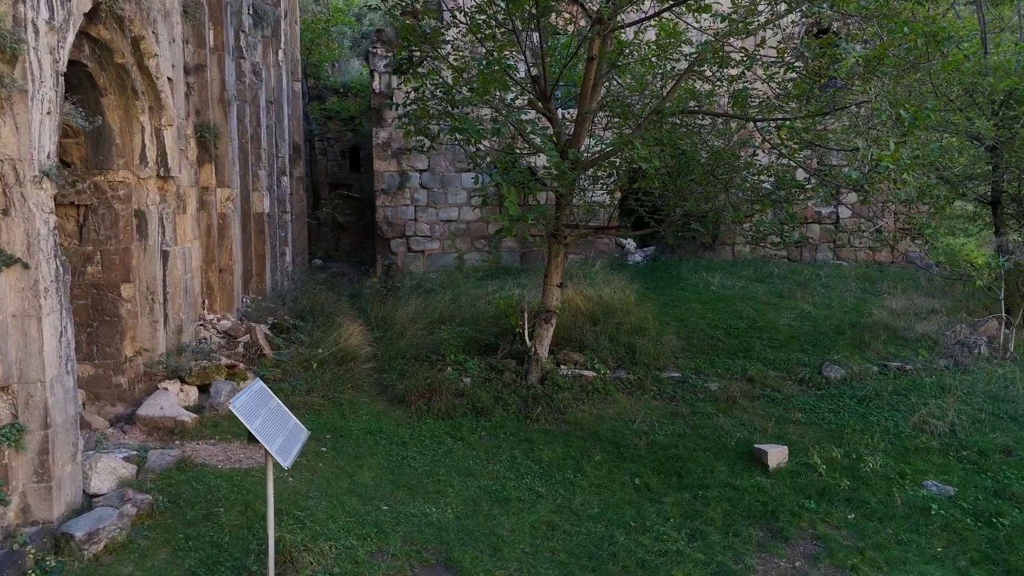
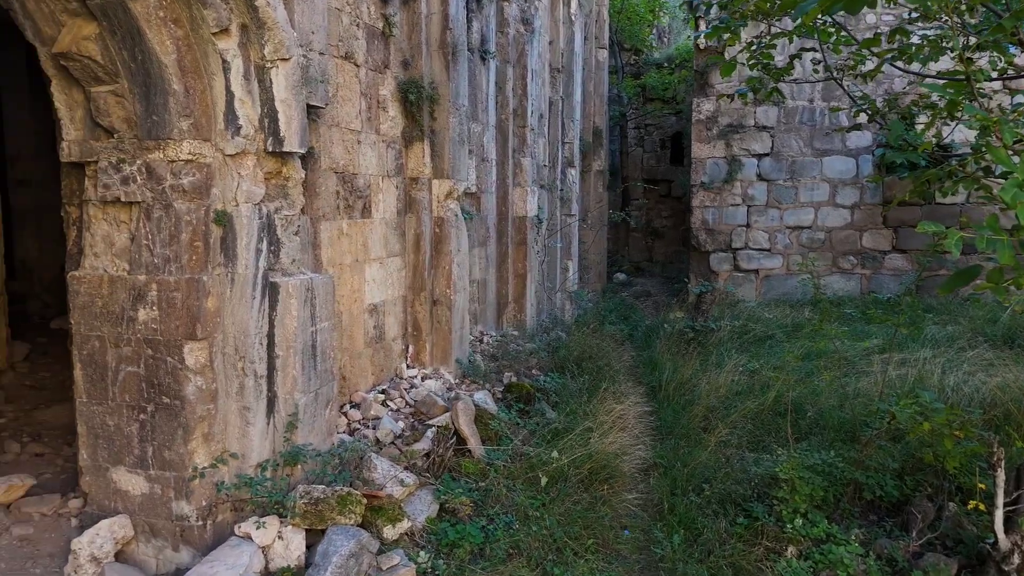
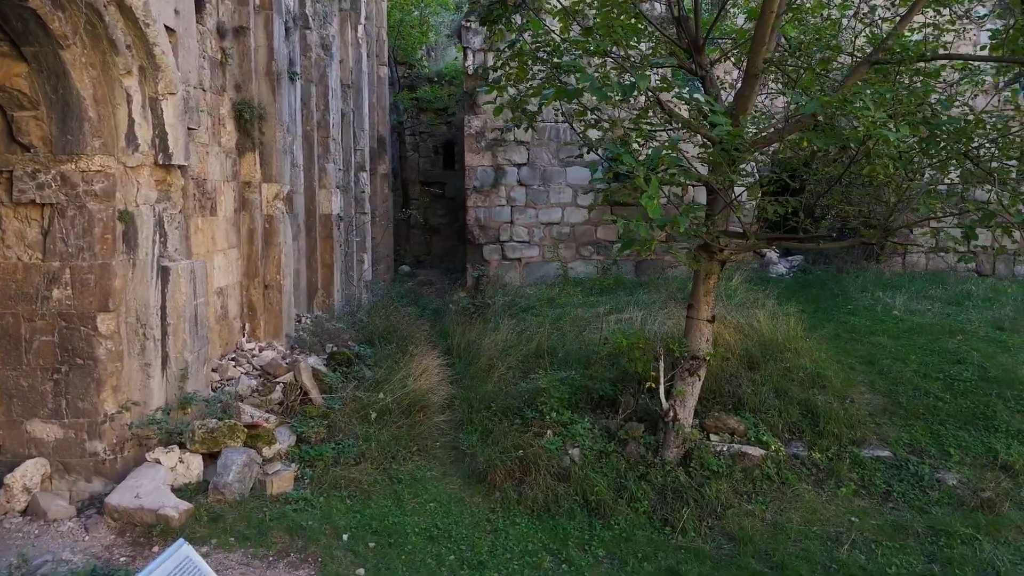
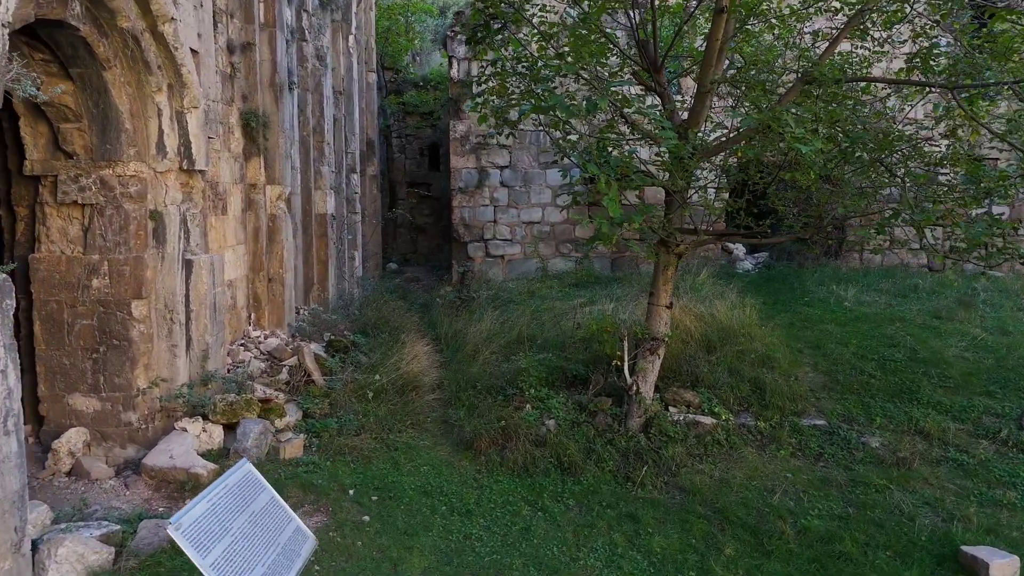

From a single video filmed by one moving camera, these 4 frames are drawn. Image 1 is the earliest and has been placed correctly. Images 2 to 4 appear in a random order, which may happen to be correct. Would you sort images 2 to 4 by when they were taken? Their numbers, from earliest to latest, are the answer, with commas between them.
4, 3, 2
